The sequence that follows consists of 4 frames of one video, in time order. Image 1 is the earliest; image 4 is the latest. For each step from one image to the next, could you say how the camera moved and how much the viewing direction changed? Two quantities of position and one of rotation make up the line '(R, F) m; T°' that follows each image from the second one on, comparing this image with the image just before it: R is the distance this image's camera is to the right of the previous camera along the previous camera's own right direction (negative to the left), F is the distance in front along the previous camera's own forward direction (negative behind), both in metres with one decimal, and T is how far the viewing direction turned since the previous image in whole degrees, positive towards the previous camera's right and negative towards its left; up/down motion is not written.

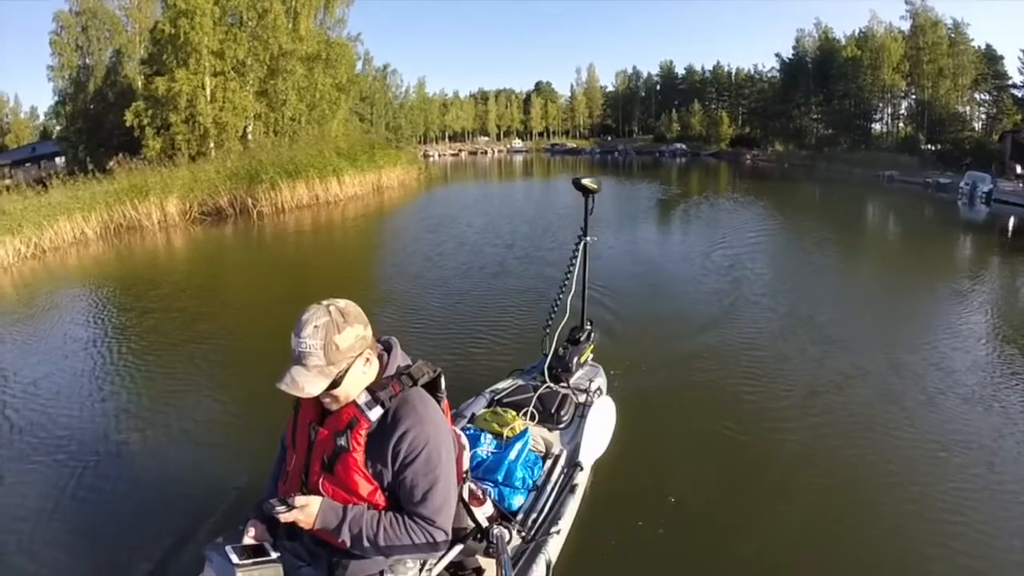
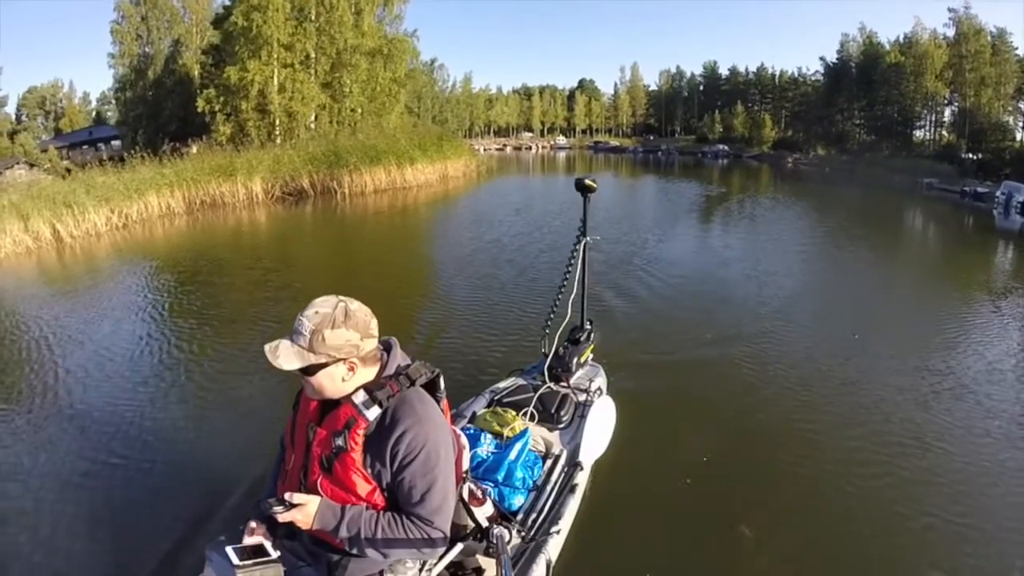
(+0.9, -0.4) m; -6°
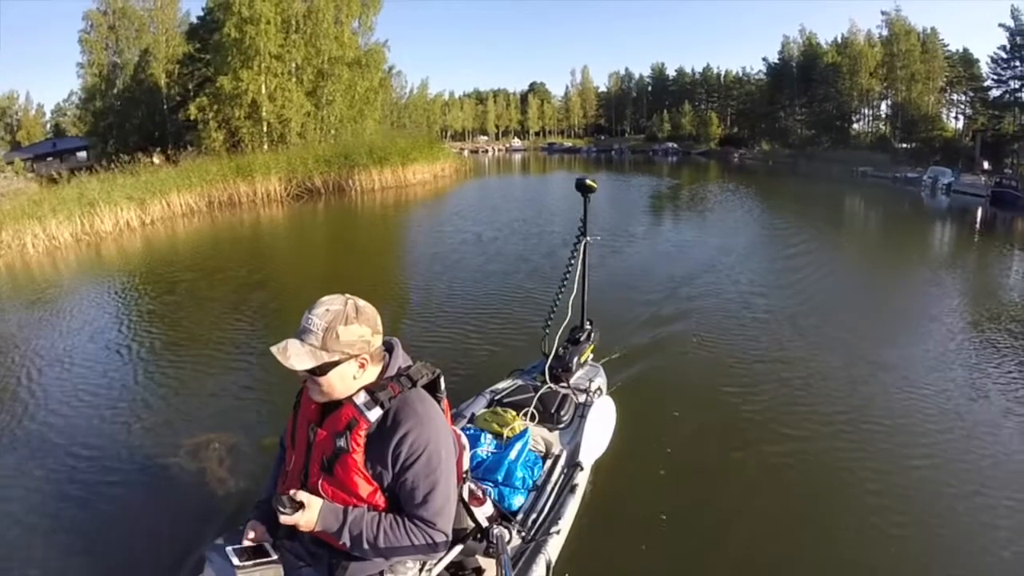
(-1.0, -0.3) m; +6°
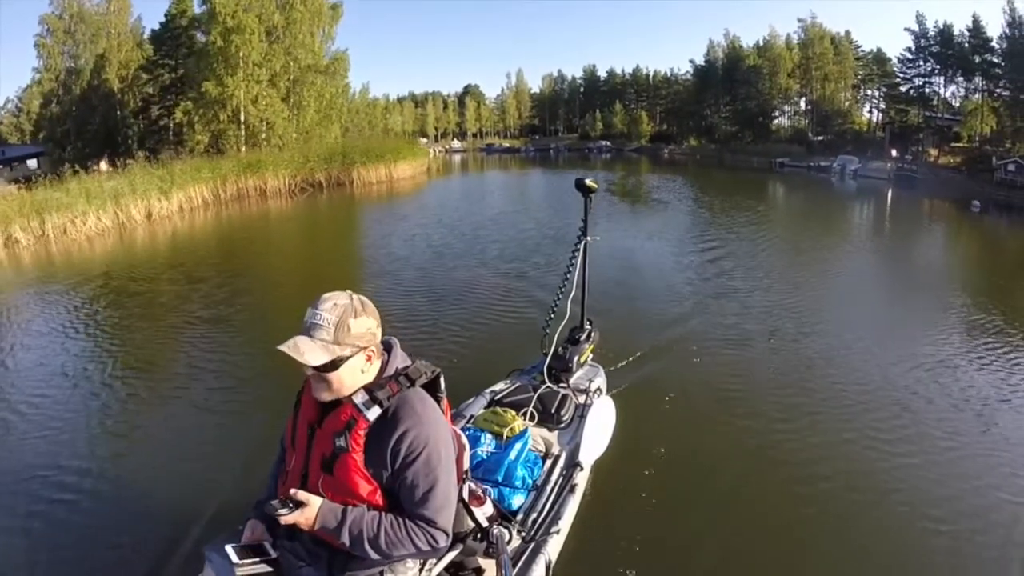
(-1.3, -0.5) m; +8°
